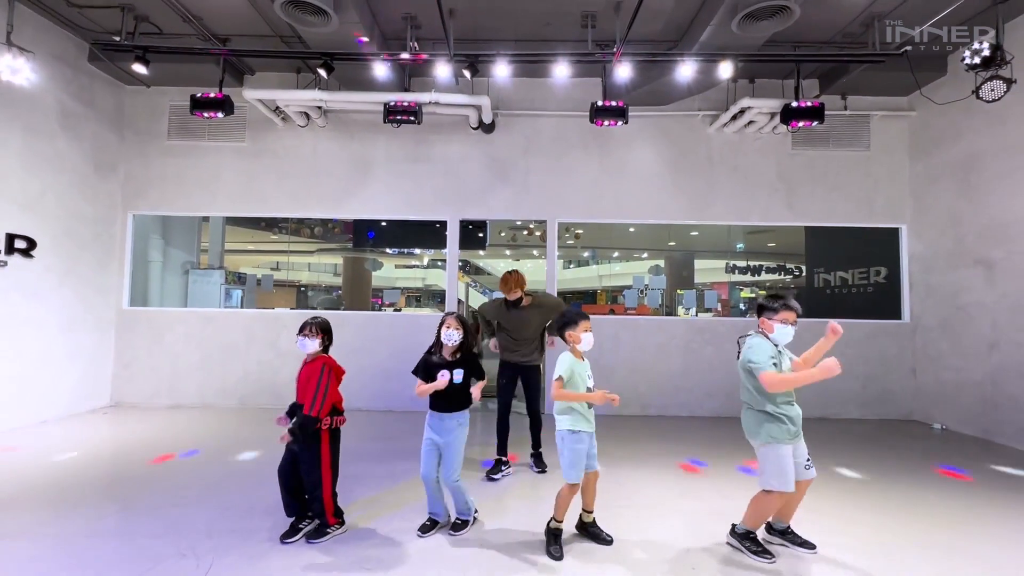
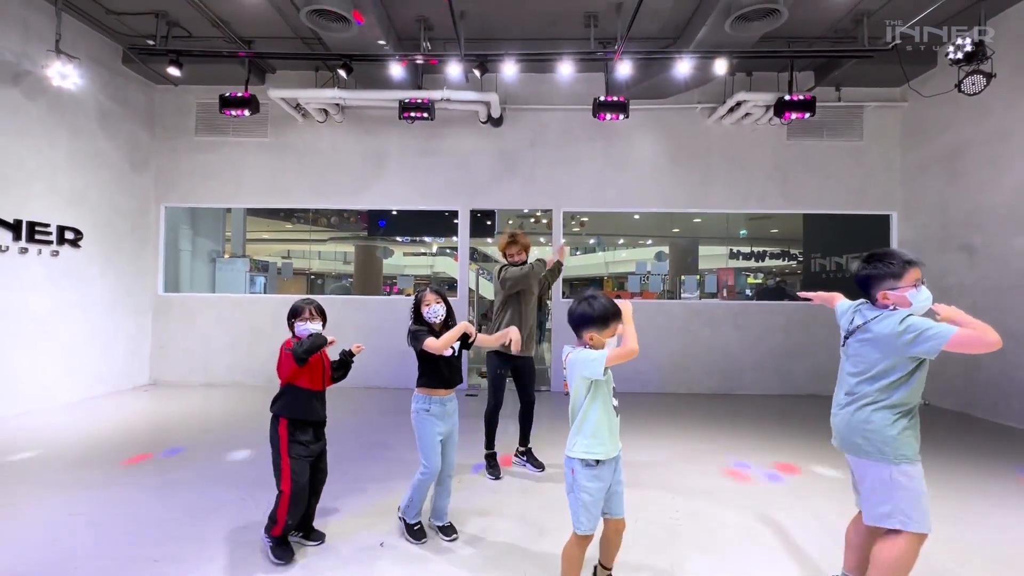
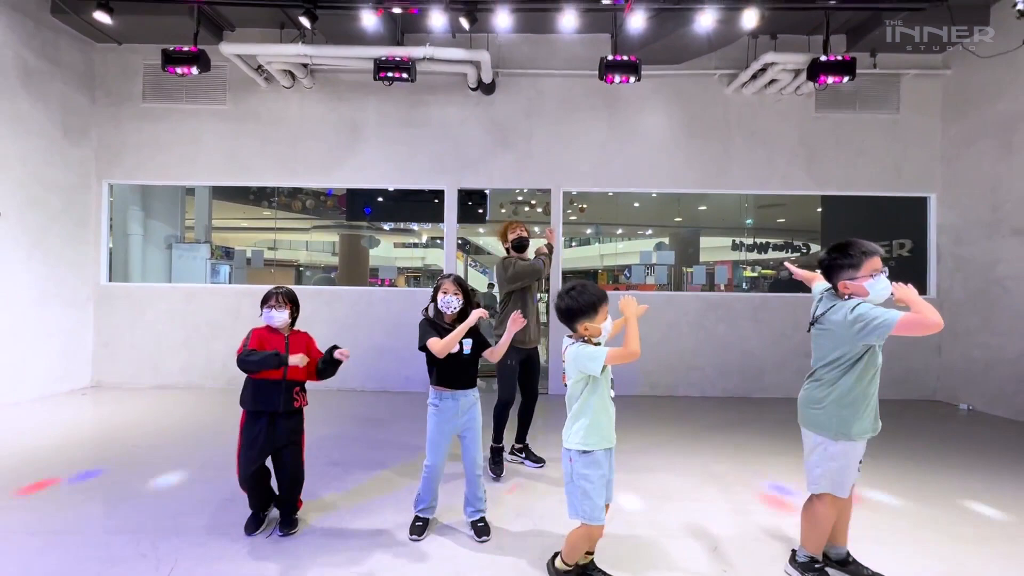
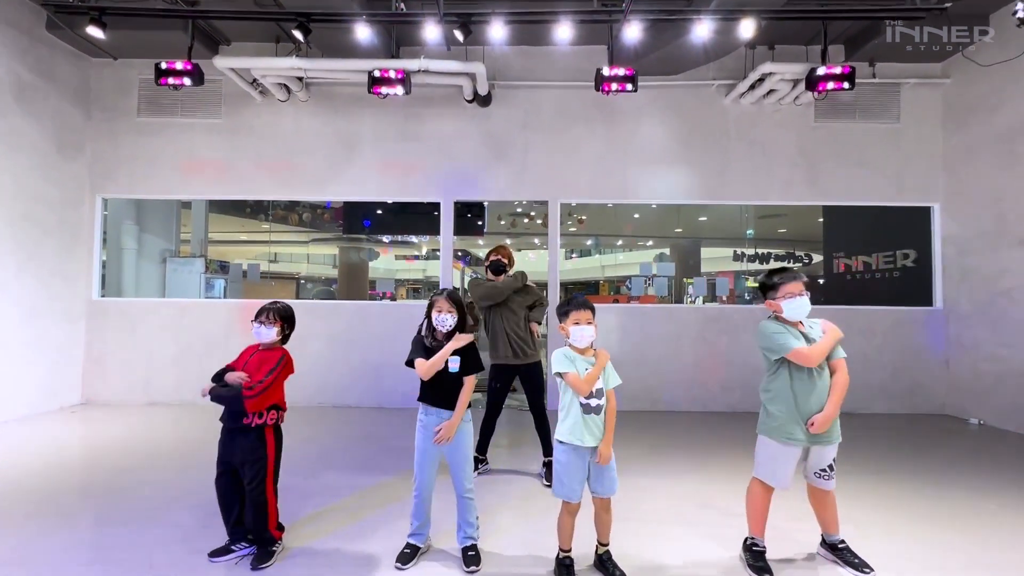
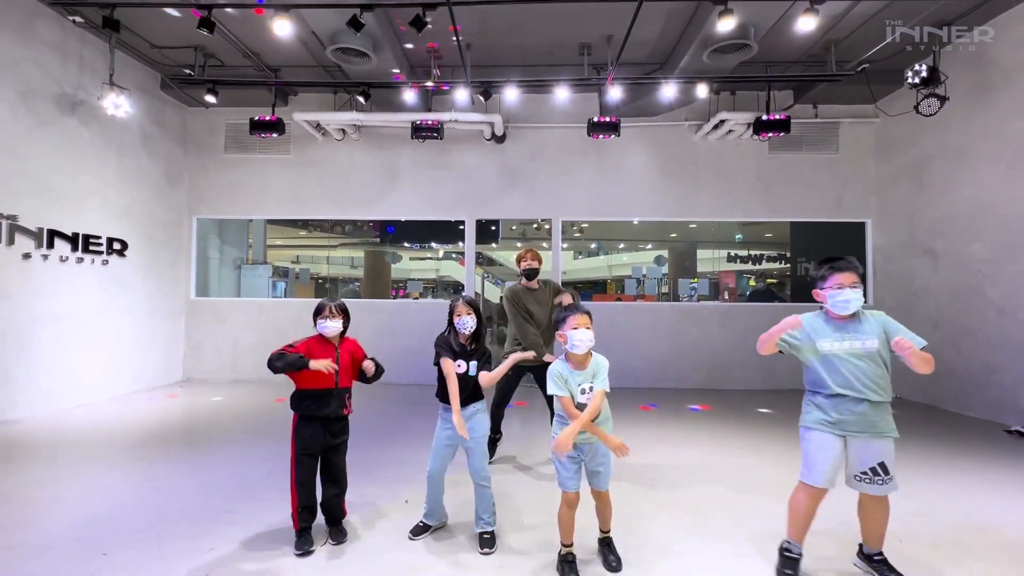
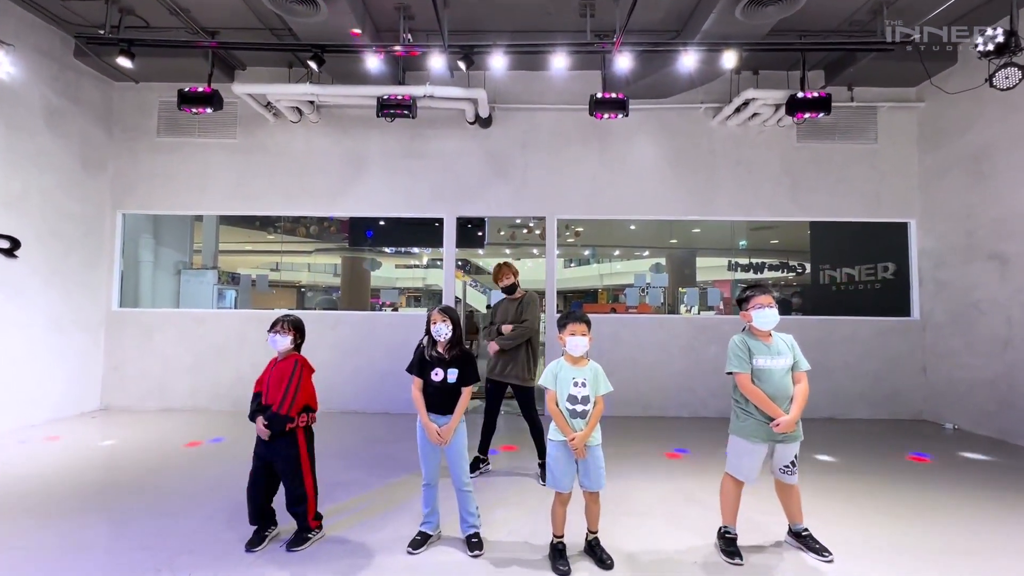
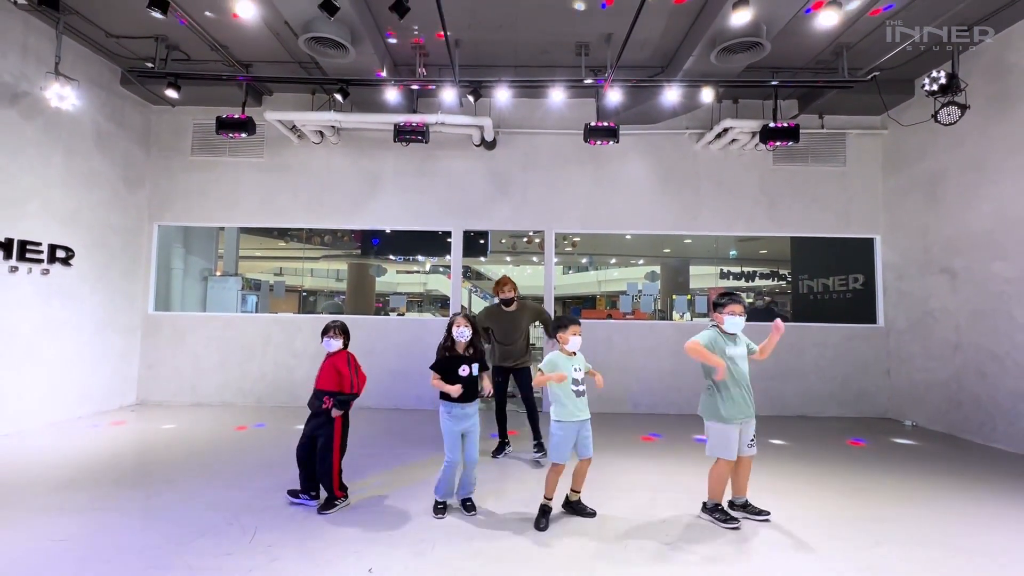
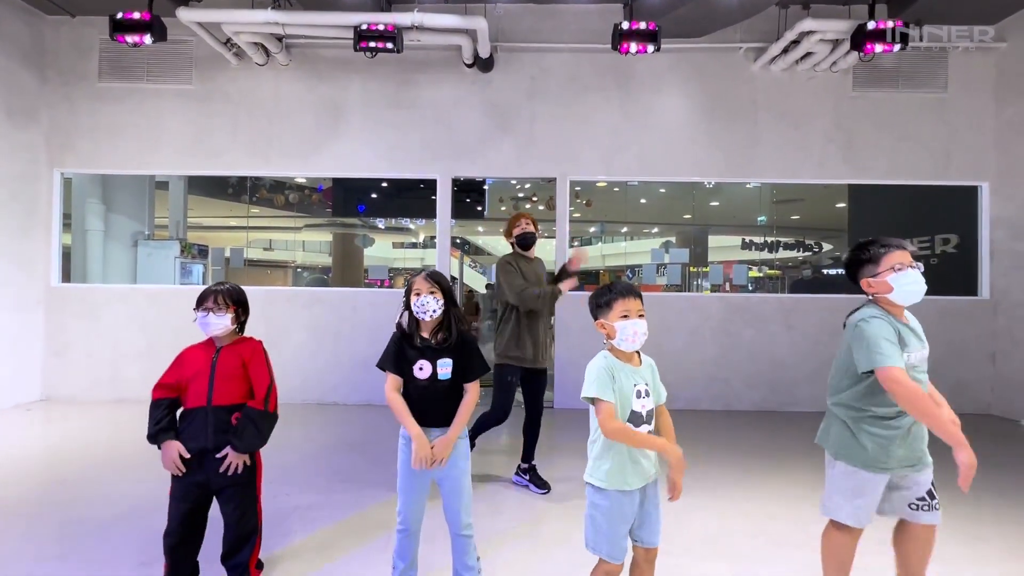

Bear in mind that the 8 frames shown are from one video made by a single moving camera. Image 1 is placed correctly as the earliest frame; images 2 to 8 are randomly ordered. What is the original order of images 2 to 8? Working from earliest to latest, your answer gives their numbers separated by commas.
7, 6, 4, 8, 3, 2, 5
